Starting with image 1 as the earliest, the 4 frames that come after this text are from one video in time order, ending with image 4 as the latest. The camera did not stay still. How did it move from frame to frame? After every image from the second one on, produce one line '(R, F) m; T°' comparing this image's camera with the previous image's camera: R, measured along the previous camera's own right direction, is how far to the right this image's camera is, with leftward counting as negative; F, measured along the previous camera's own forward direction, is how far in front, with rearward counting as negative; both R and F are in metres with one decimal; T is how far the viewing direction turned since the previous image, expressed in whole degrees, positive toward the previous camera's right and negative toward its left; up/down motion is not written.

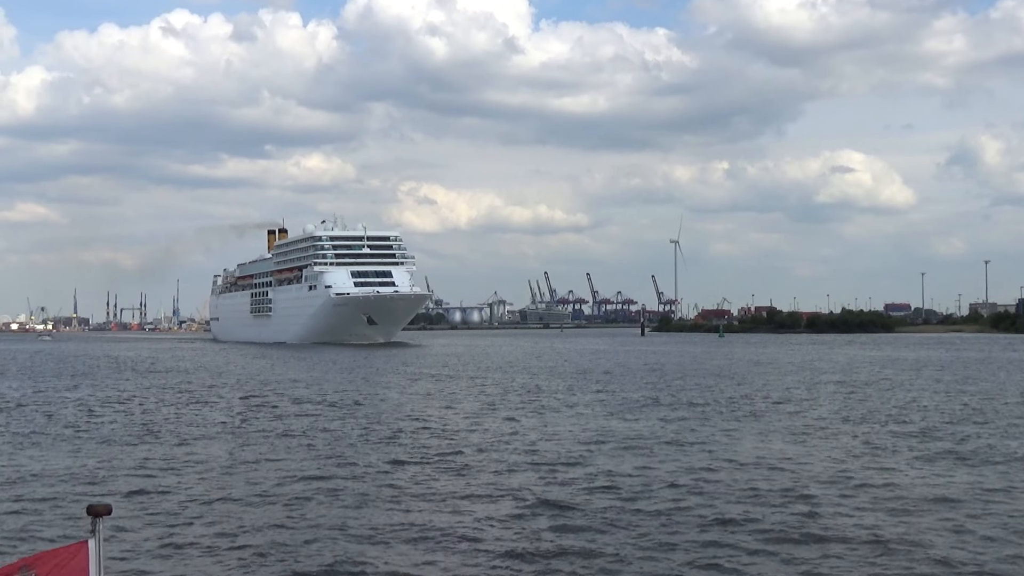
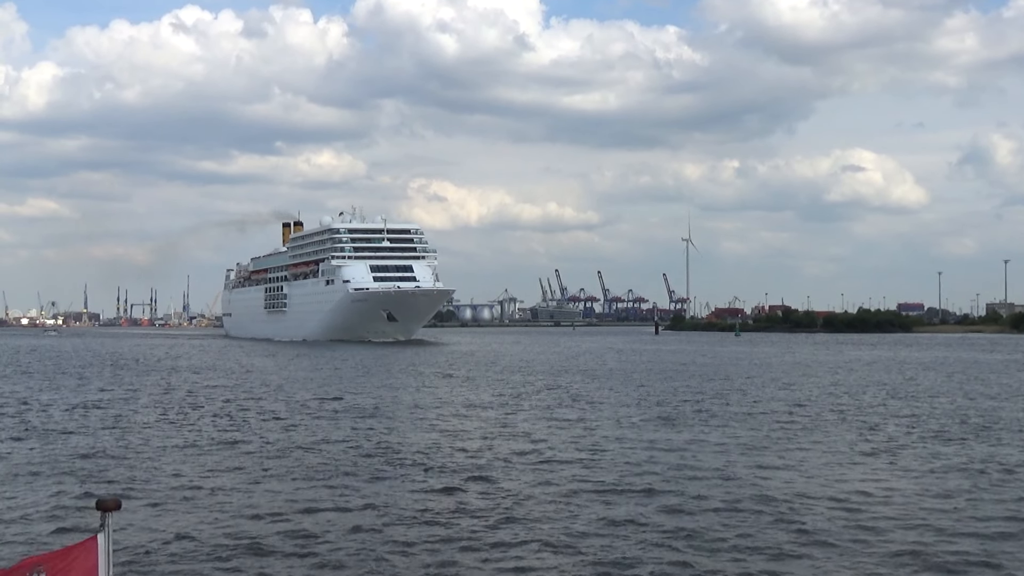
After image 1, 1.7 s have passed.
(-0.5, +1.2) m; -1°
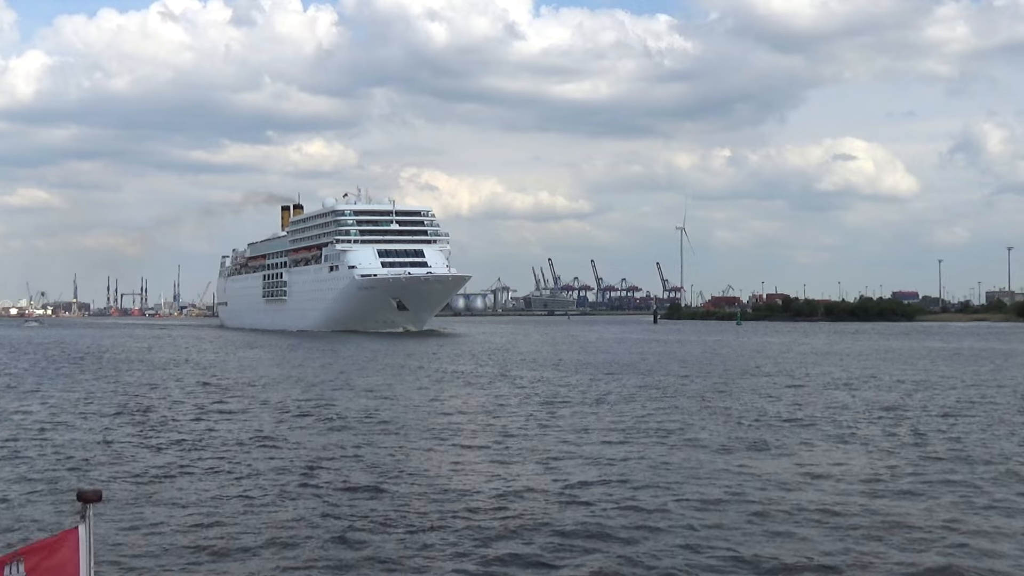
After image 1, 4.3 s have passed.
(-0.7, +2.0) m; 0°
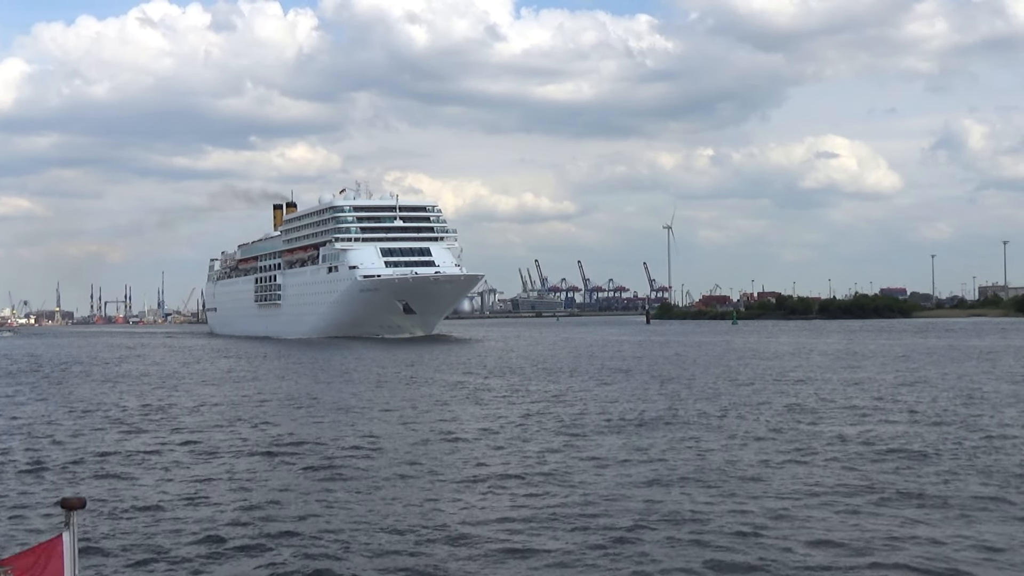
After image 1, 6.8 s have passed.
(-0.7, +1.9) m; +1°
